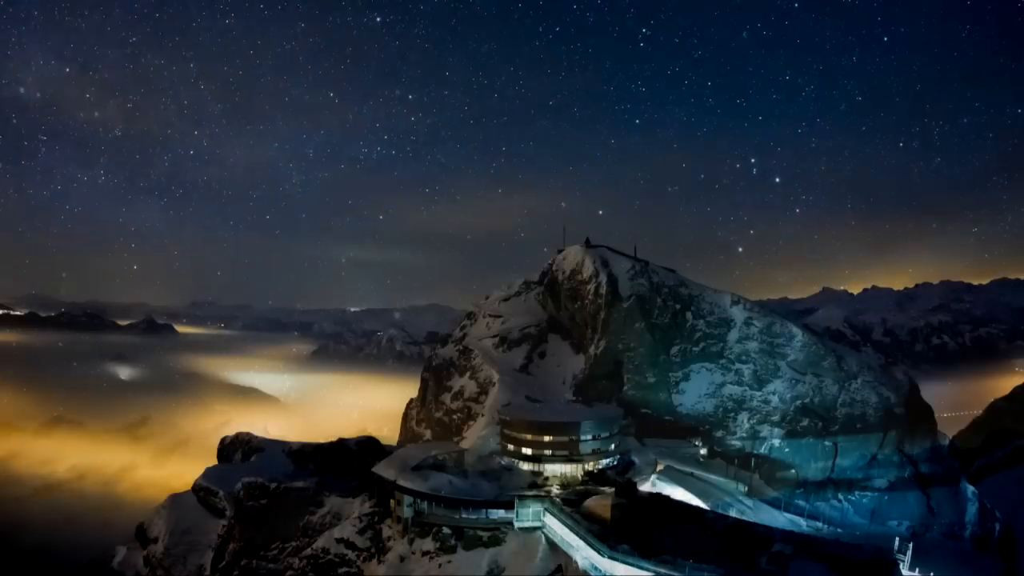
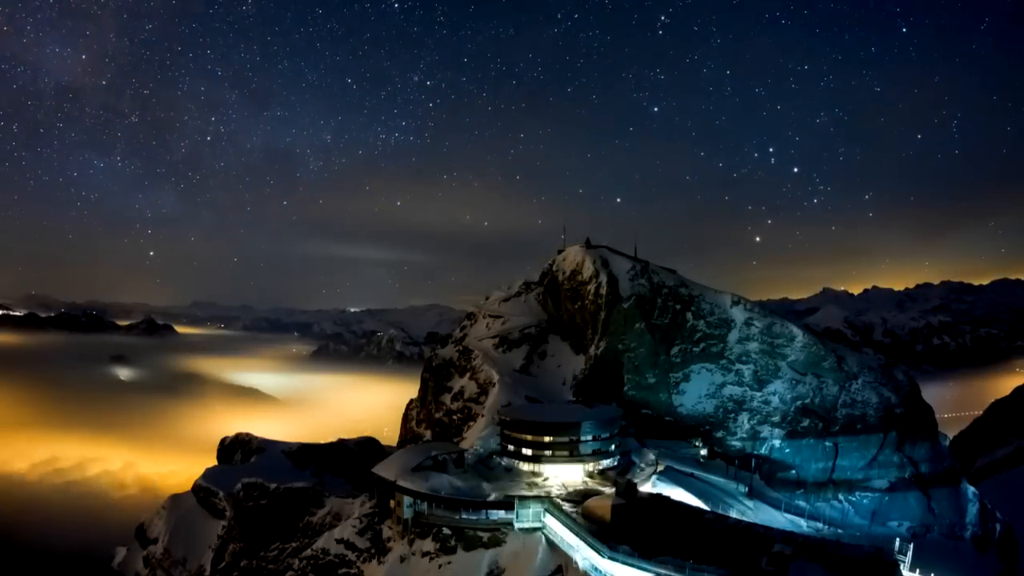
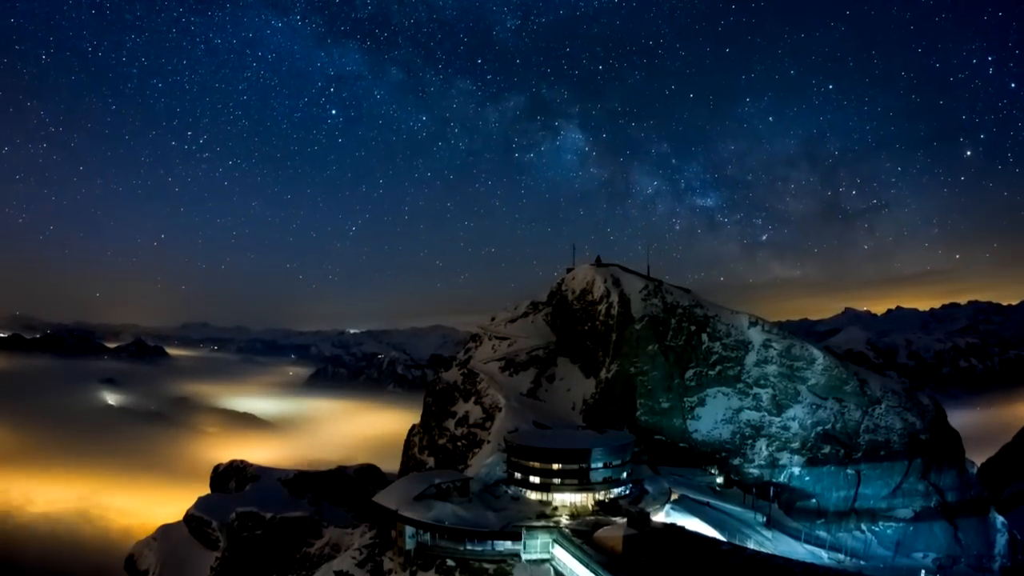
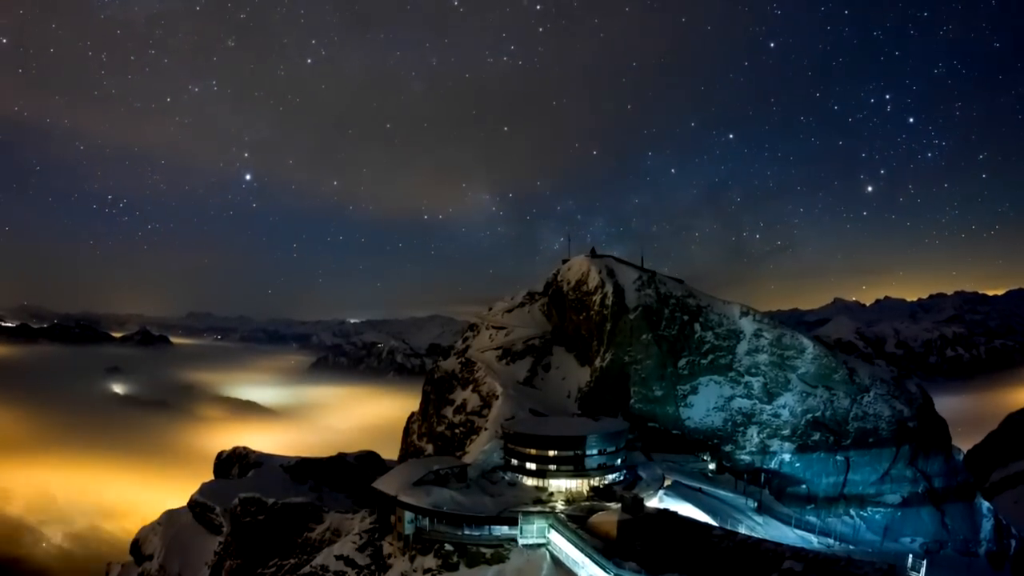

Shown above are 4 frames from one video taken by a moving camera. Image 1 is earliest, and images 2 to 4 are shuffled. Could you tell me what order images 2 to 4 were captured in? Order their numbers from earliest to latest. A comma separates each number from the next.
2, 4, 3
